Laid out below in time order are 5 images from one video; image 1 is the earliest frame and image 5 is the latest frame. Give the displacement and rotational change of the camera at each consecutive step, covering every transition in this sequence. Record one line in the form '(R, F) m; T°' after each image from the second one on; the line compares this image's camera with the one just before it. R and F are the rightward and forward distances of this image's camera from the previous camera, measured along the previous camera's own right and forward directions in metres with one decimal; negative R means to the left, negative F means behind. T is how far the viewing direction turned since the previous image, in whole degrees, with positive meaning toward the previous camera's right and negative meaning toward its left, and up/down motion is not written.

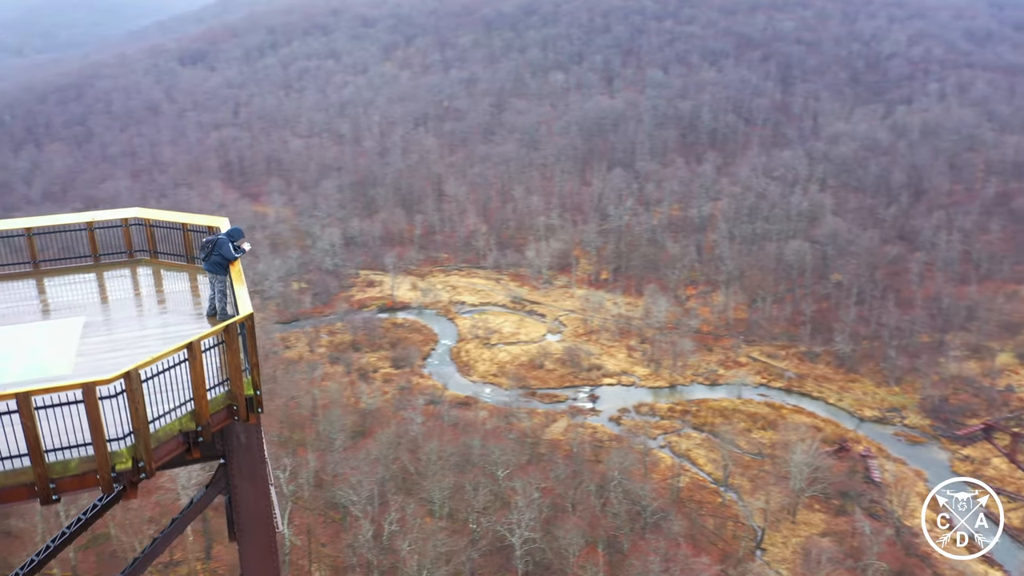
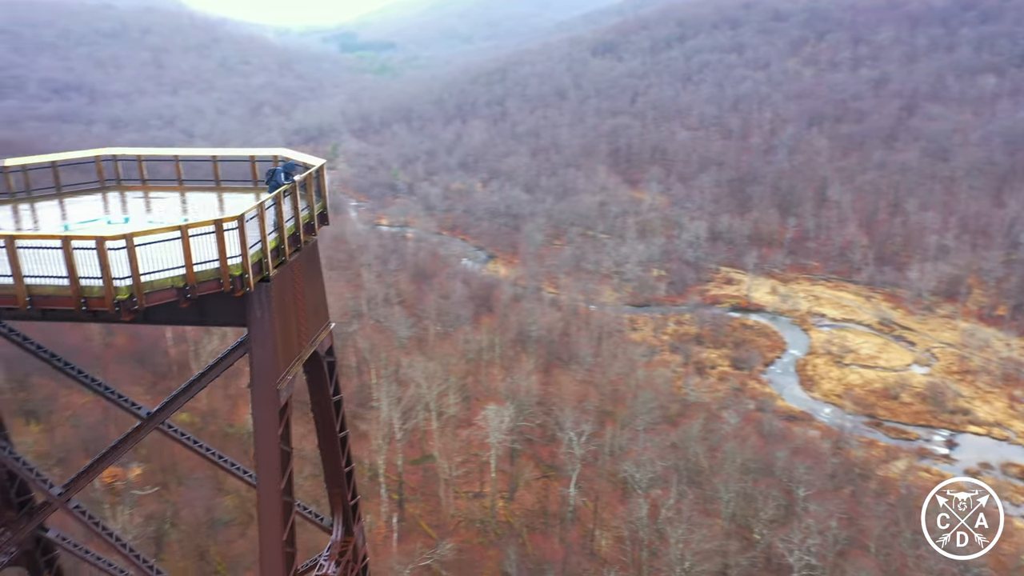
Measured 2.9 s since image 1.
(+1.6, -0.1) m; -25°
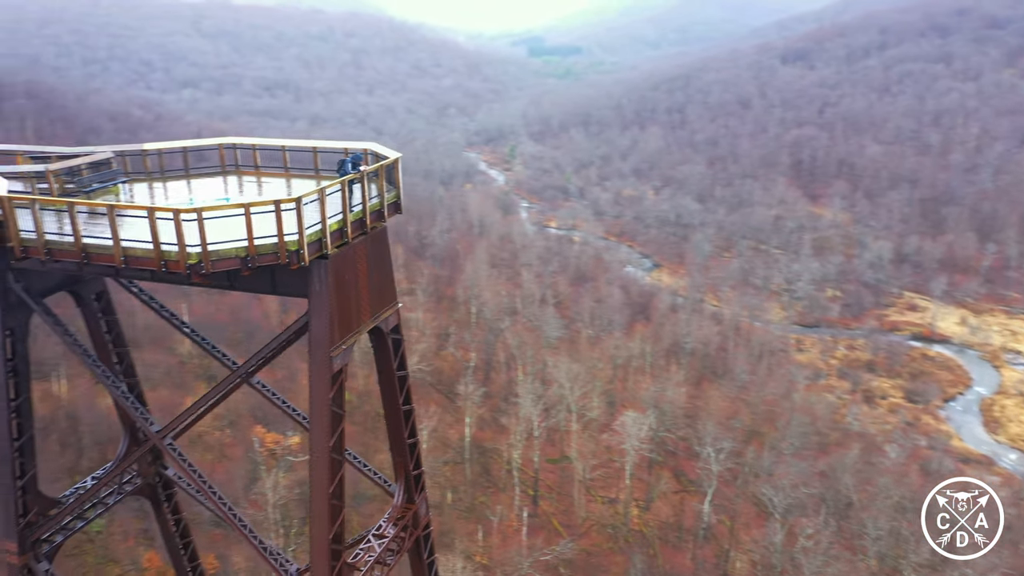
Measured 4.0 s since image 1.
(+0.6, -0.2) m; -12°
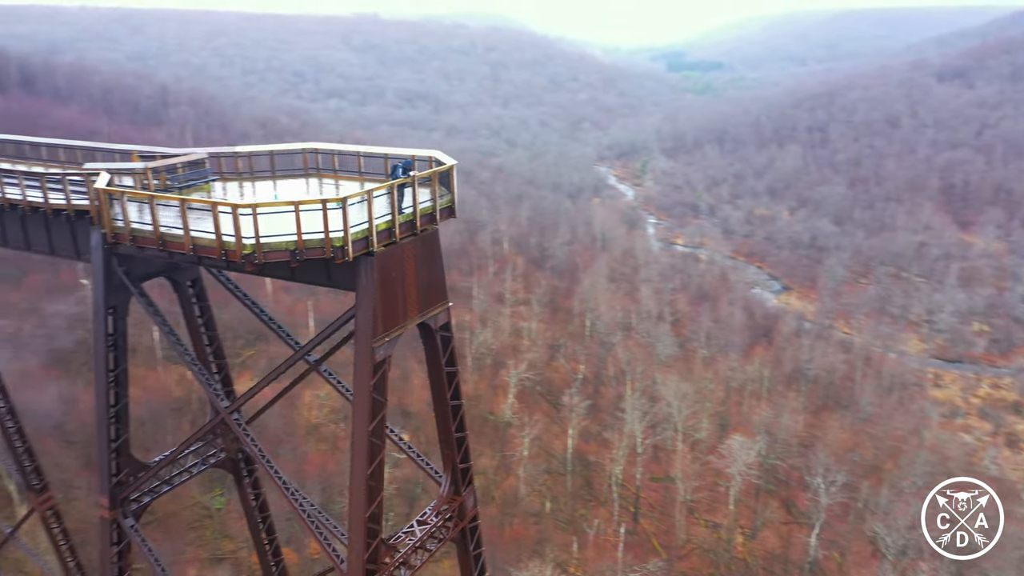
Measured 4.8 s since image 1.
(+0.5, -0.1) m; -9°
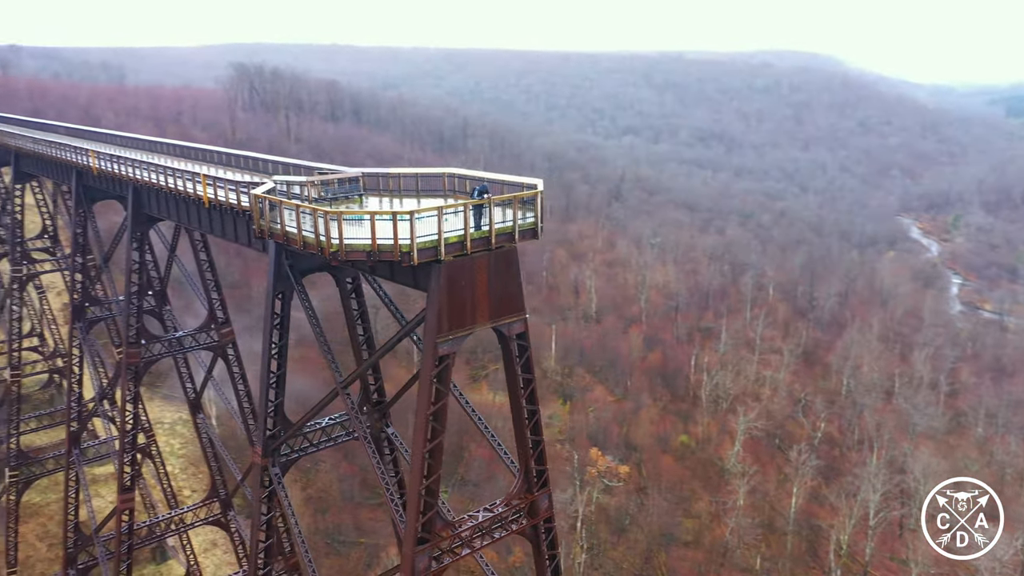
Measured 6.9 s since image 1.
(+1.3, -0.3) m; -19°
